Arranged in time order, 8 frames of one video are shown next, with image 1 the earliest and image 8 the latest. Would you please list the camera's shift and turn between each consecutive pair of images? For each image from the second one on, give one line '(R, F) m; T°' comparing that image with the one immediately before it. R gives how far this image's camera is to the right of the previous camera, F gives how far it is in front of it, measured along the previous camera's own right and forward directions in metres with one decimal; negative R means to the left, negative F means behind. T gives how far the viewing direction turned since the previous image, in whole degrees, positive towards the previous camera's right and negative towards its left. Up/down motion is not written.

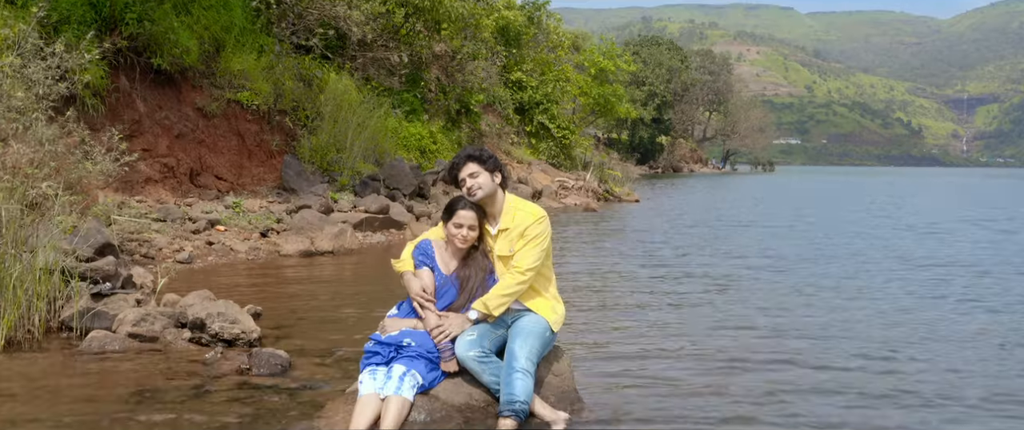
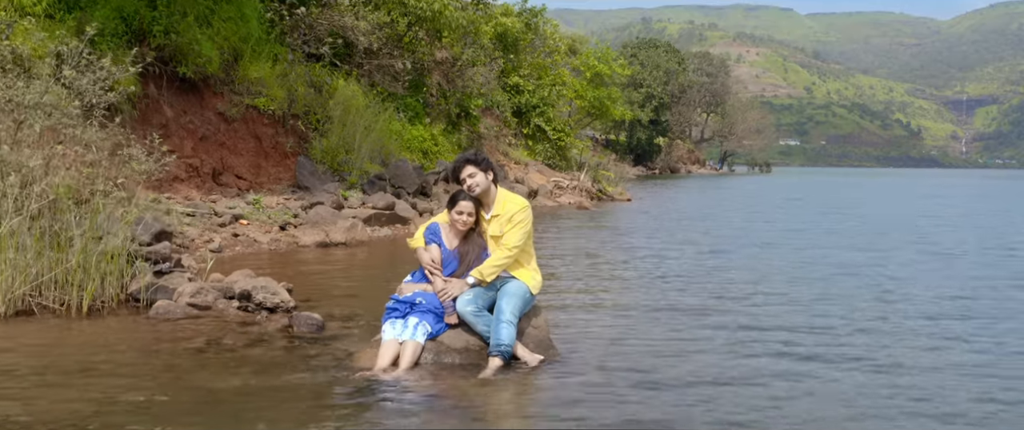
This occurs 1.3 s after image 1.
(+0.1, -1.5) m; 0°
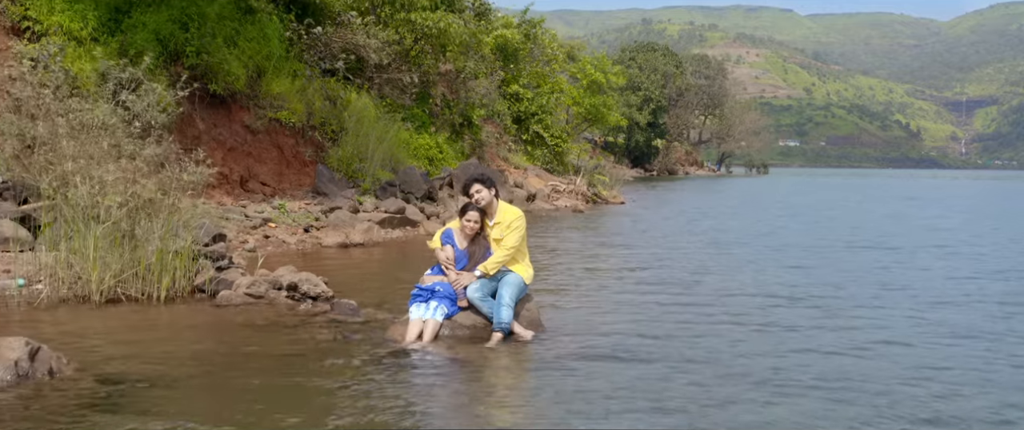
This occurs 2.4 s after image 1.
(0.0, -1.9) m; 0°
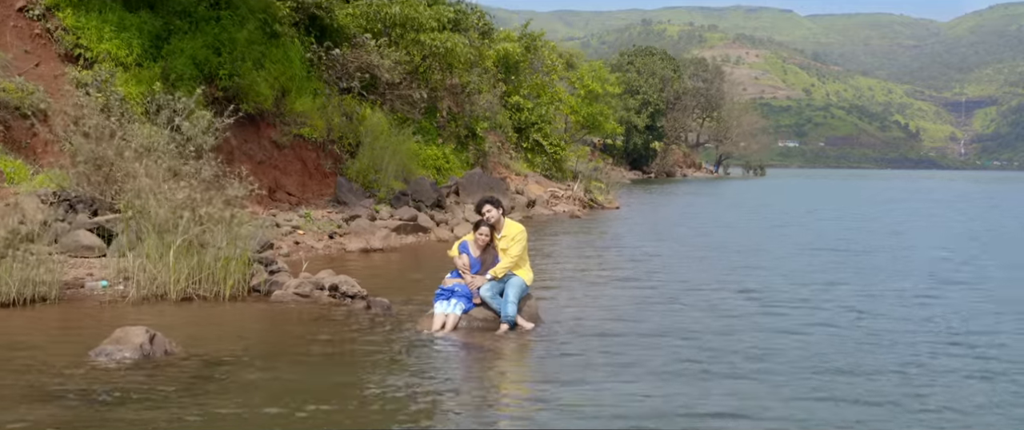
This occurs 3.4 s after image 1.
(0.0, -2.1) m; 0°
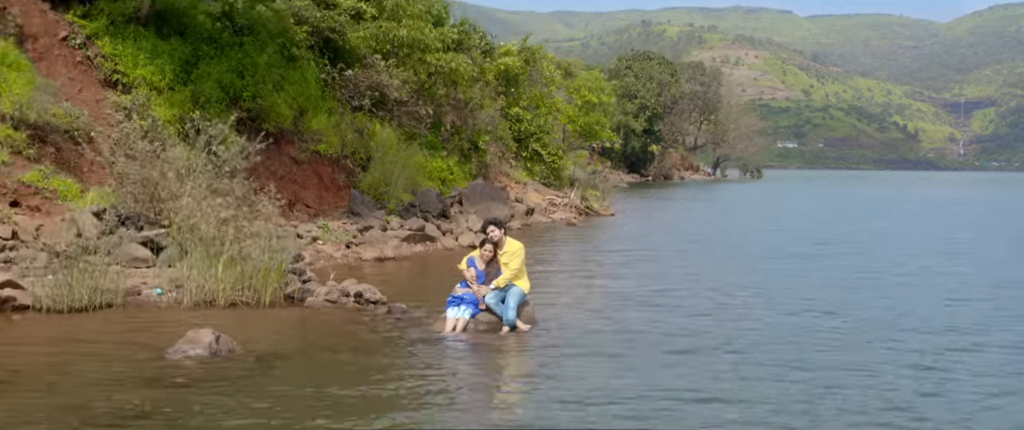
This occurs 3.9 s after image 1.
(0.0, -2.0) m; 0°
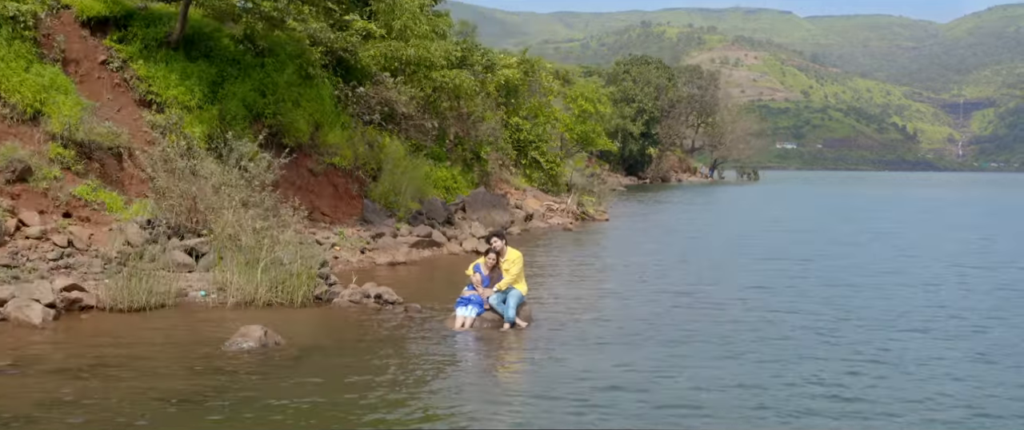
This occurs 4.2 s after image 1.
(0.0, -2.1) m; 0°
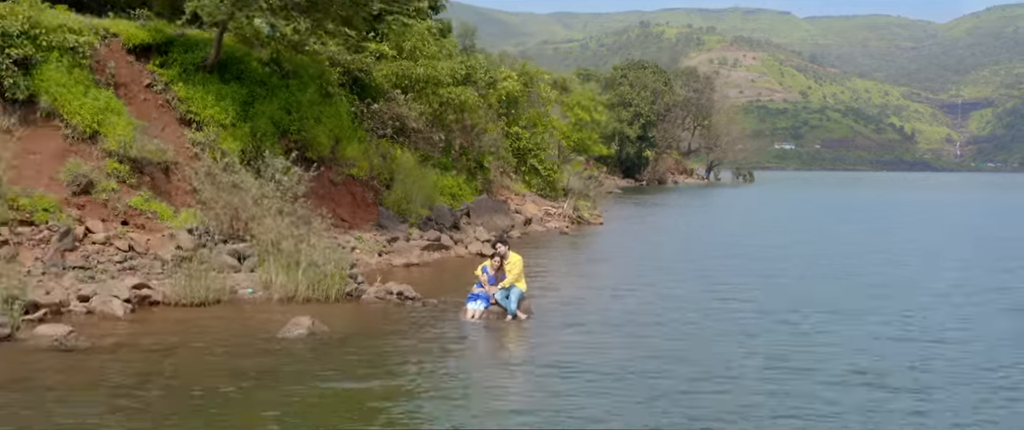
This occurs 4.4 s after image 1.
(0.0, -2.9) m; 0°
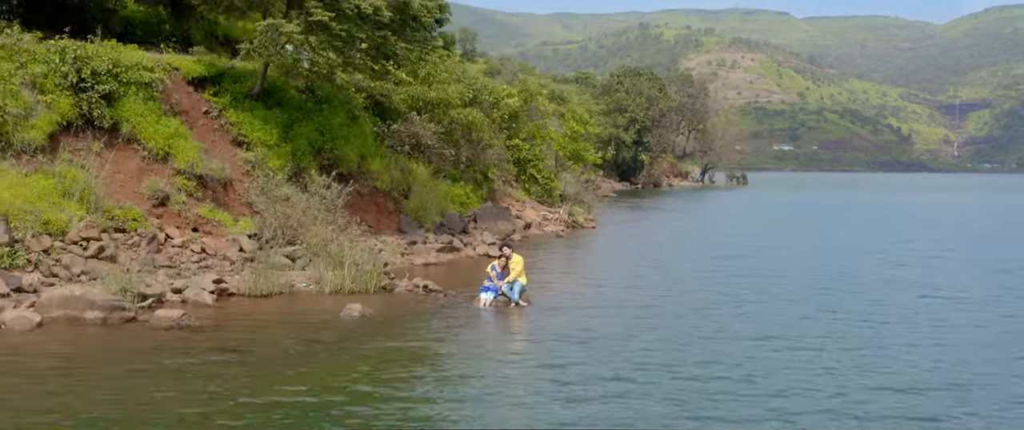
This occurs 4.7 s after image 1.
(-0.1, -4.9) m; 0°
